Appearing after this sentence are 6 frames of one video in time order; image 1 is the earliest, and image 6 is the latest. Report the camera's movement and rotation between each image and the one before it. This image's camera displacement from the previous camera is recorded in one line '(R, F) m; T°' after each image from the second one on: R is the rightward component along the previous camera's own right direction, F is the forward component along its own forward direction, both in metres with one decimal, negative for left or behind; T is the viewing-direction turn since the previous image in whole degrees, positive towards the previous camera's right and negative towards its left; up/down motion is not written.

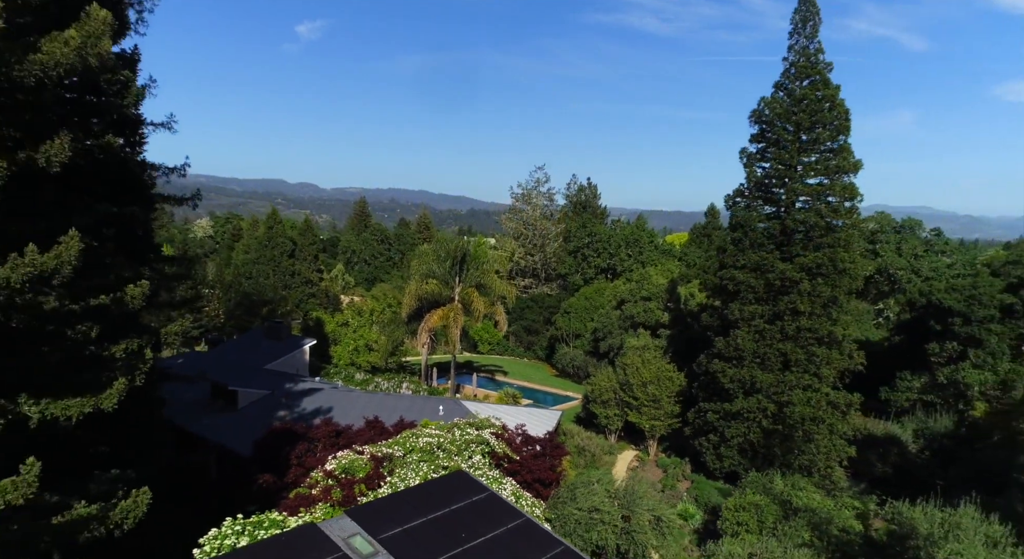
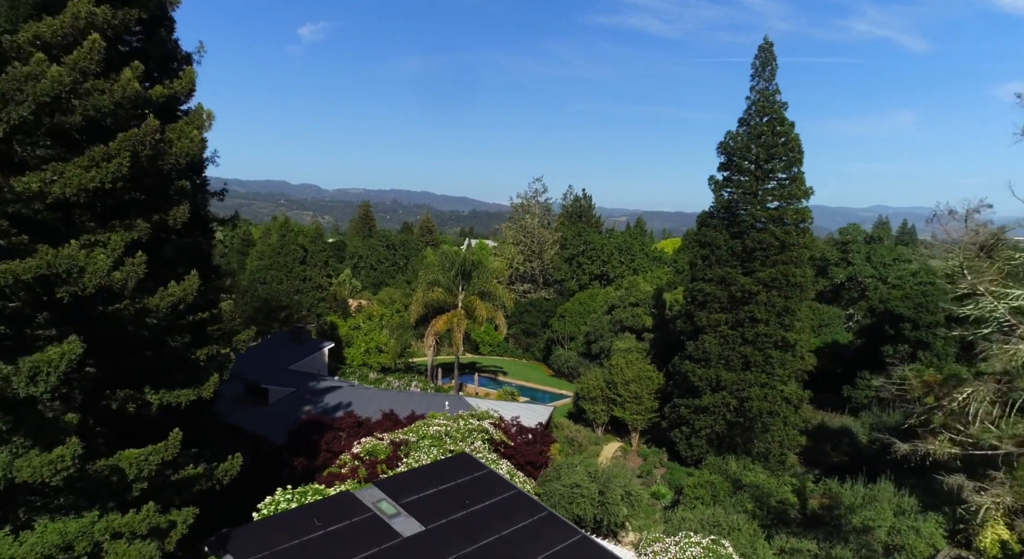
(+0.2, -2.5) m; 0°
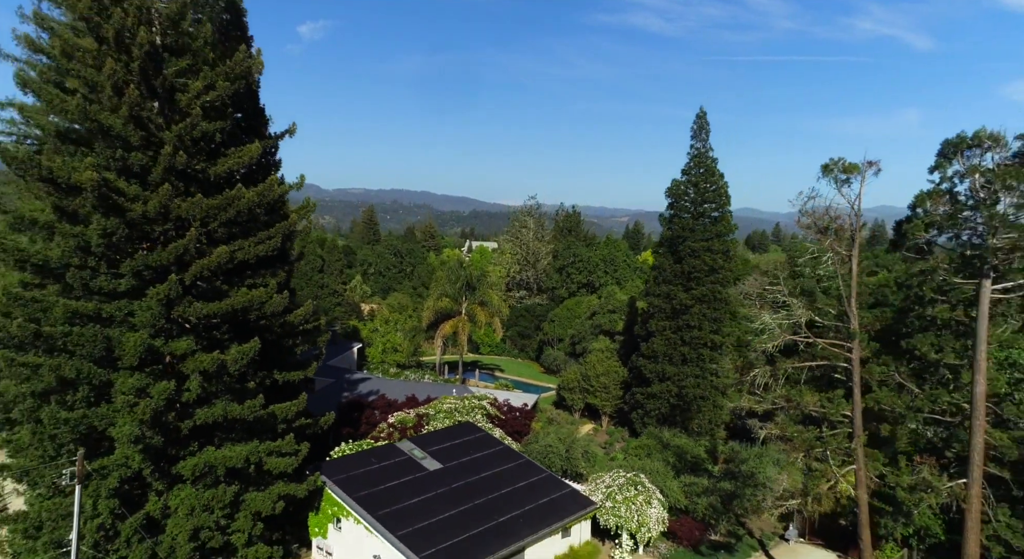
(+0.3, -5.8) m; 0°
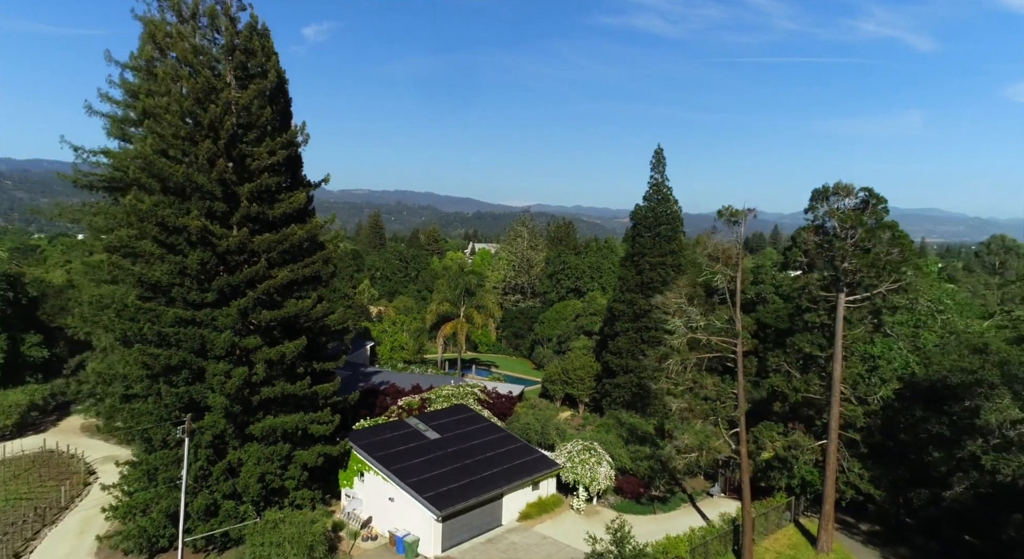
(+0.8, -4.9) m; 0°
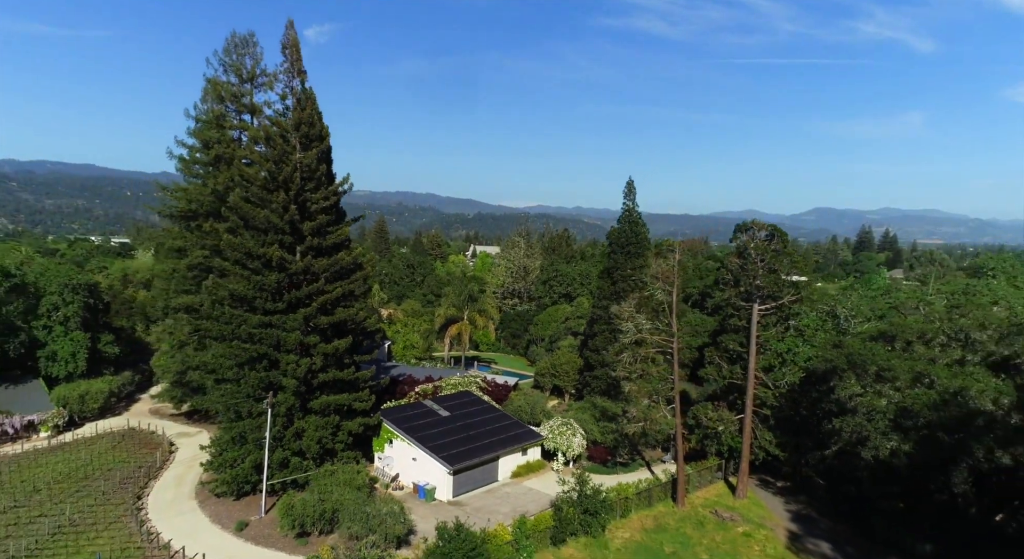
(+0.3, -6.1) m; 0°
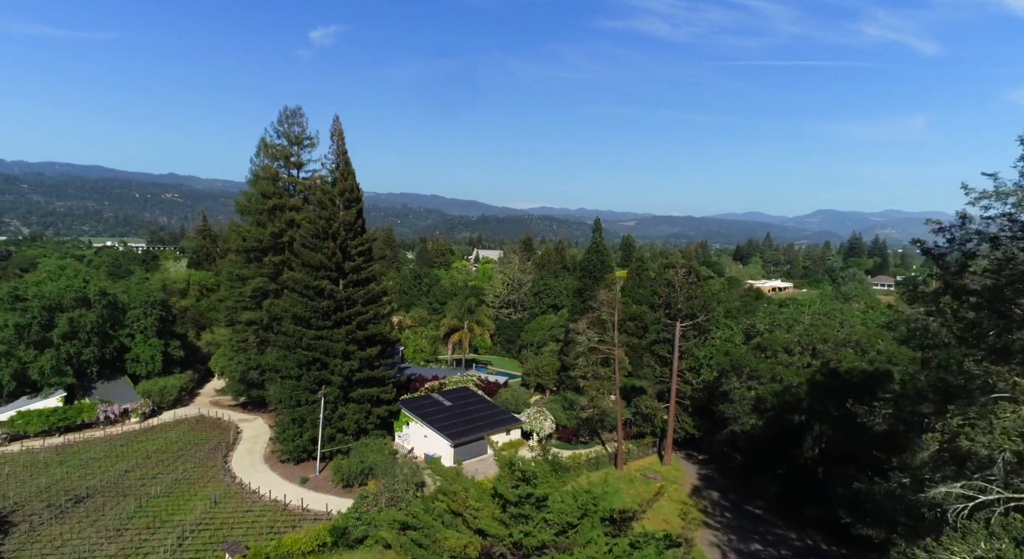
(+1.0, -8.7) m; 0°
